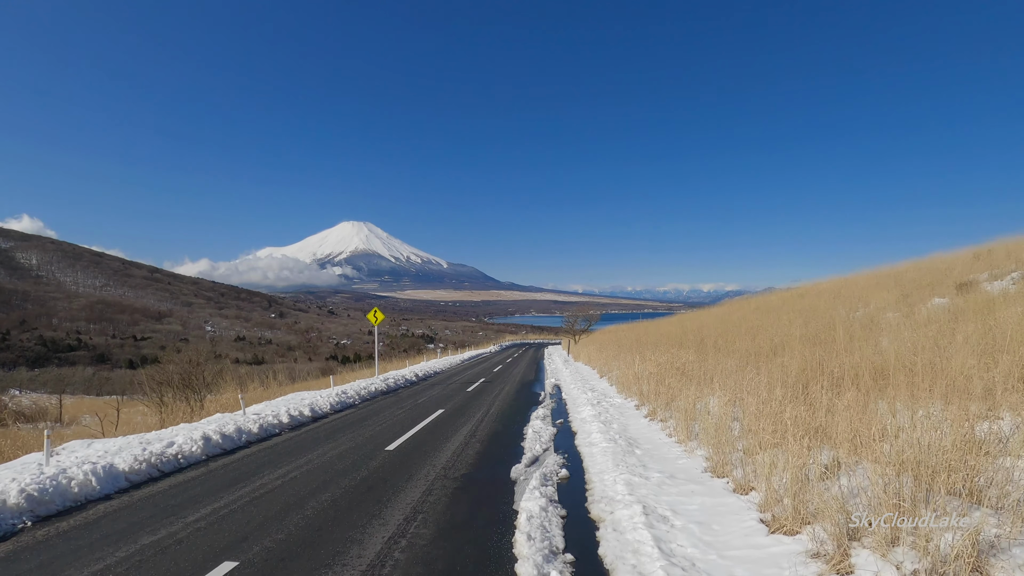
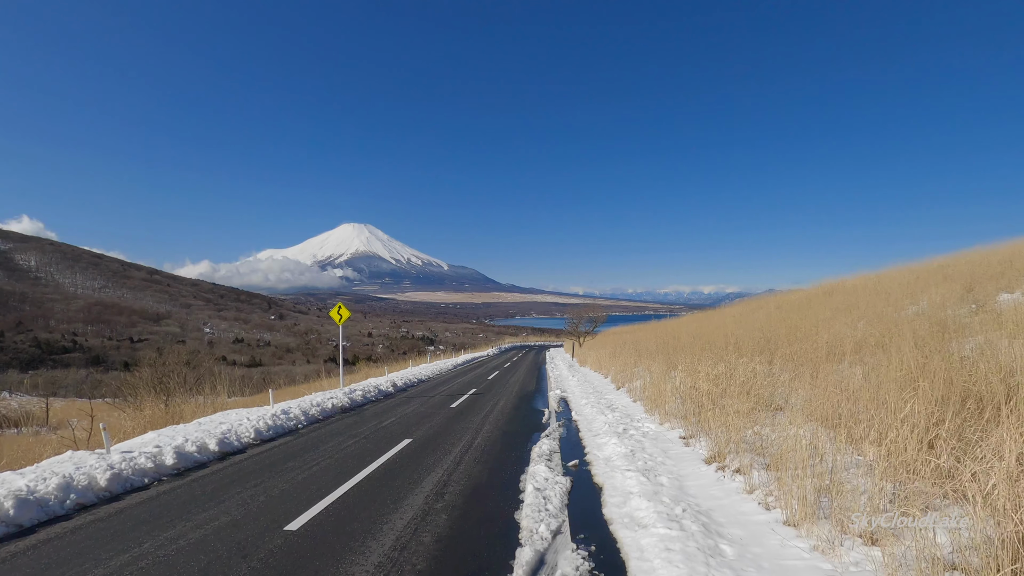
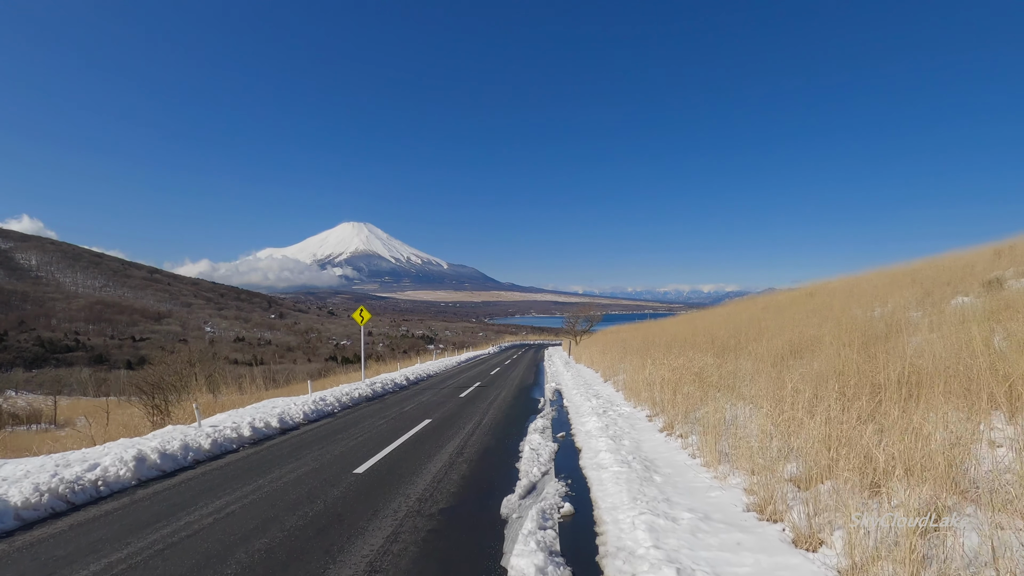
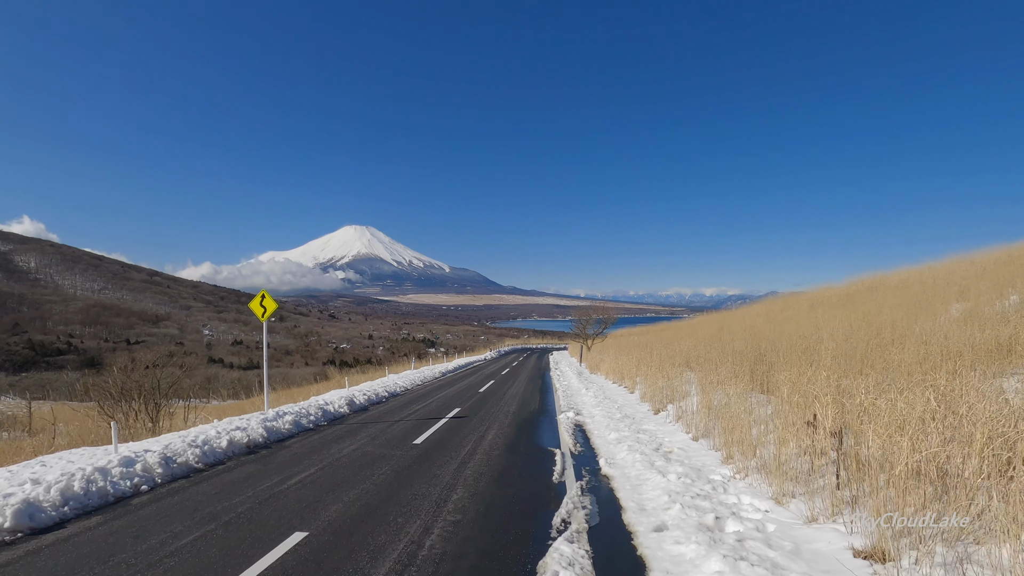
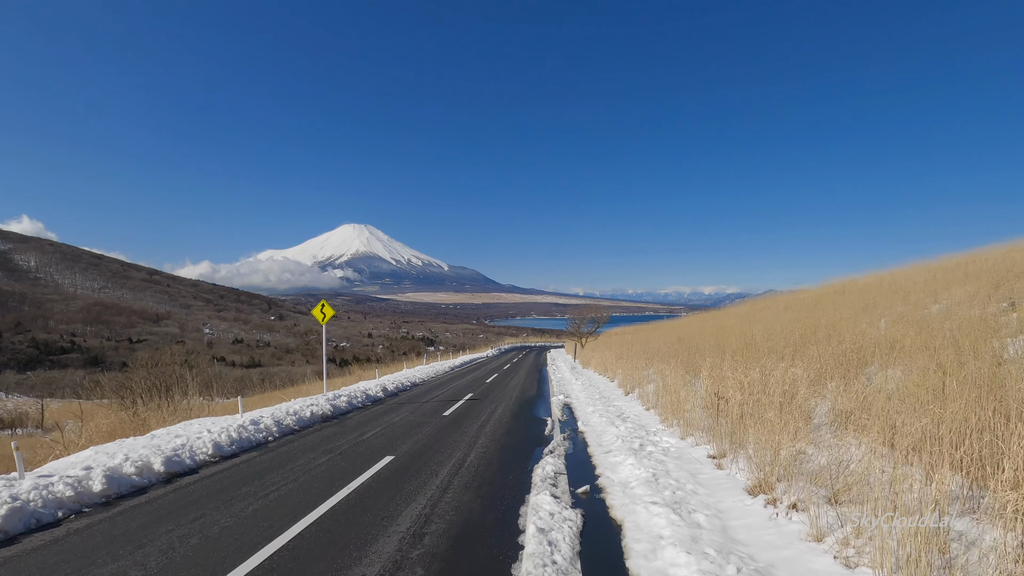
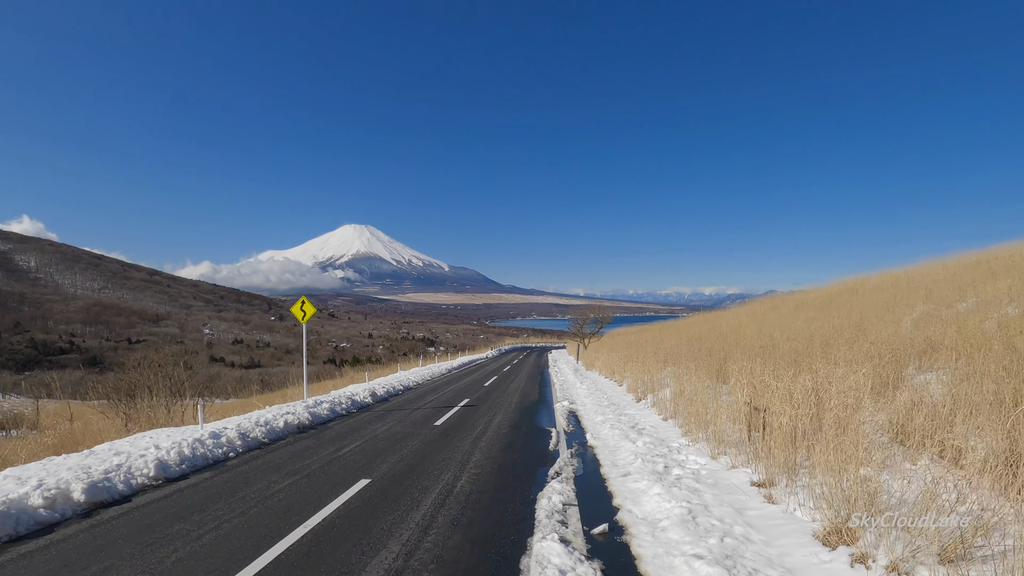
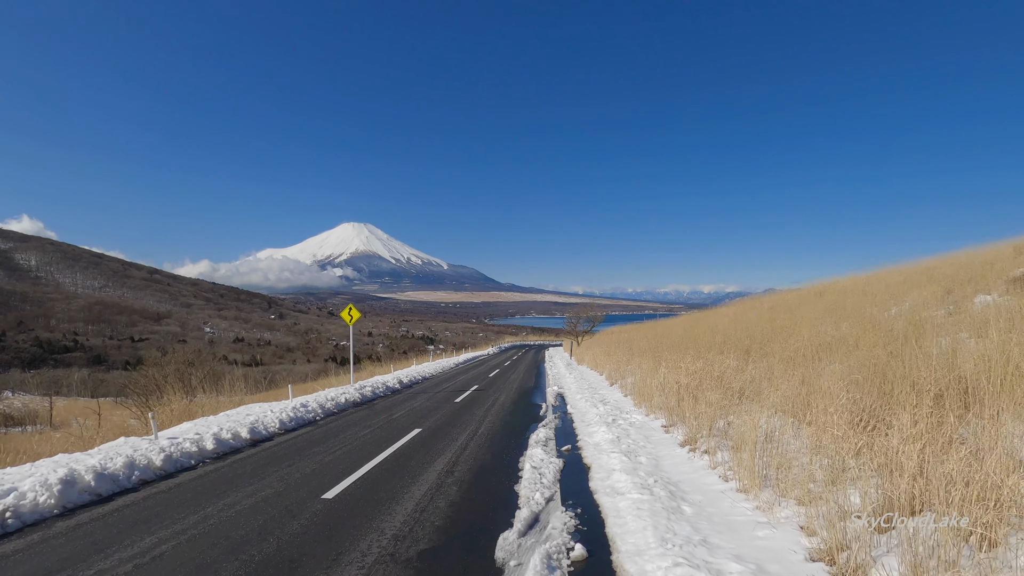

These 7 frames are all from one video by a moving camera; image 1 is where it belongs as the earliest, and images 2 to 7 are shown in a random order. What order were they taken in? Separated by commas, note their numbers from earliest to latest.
3, 7, 2, 5, 6, 4
